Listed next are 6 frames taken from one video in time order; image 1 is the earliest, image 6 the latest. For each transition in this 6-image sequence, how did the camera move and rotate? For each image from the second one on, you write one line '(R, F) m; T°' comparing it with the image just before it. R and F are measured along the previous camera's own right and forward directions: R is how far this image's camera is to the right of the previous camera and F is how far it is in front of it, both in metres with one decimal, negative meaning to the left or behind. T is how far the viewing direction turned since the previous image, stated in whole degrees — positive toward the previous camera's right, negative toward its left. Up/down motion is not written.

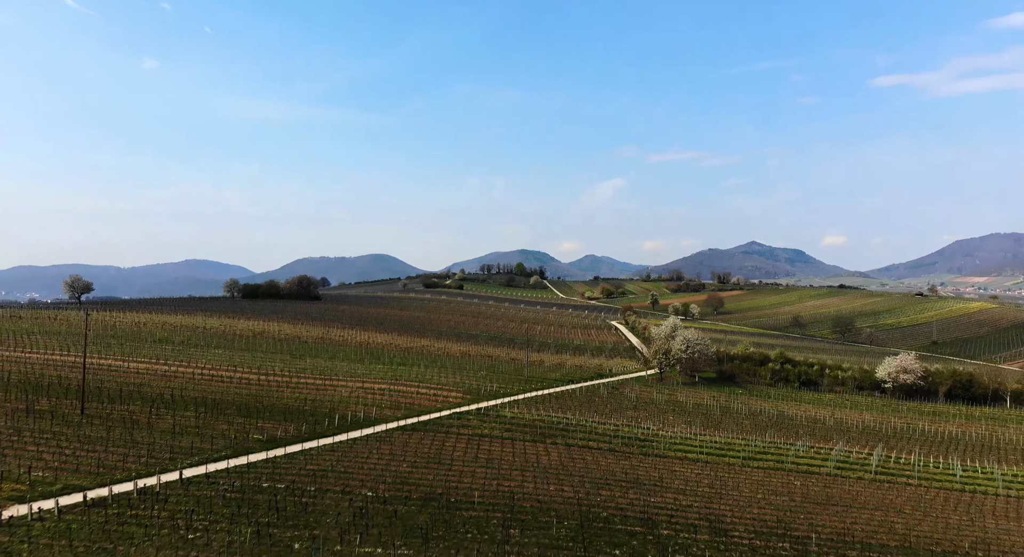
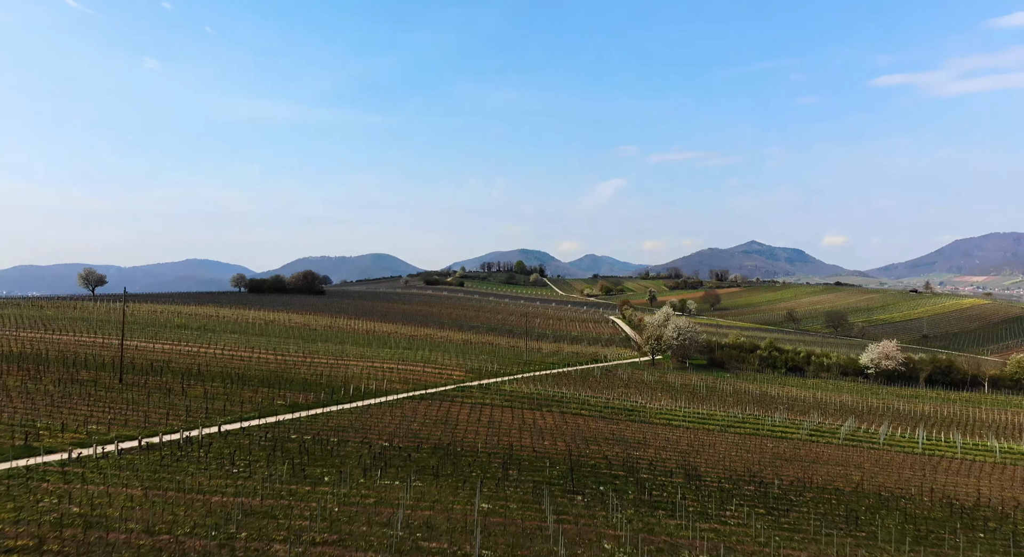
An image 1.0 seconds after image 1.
(0.0, -2.9) m; 0°
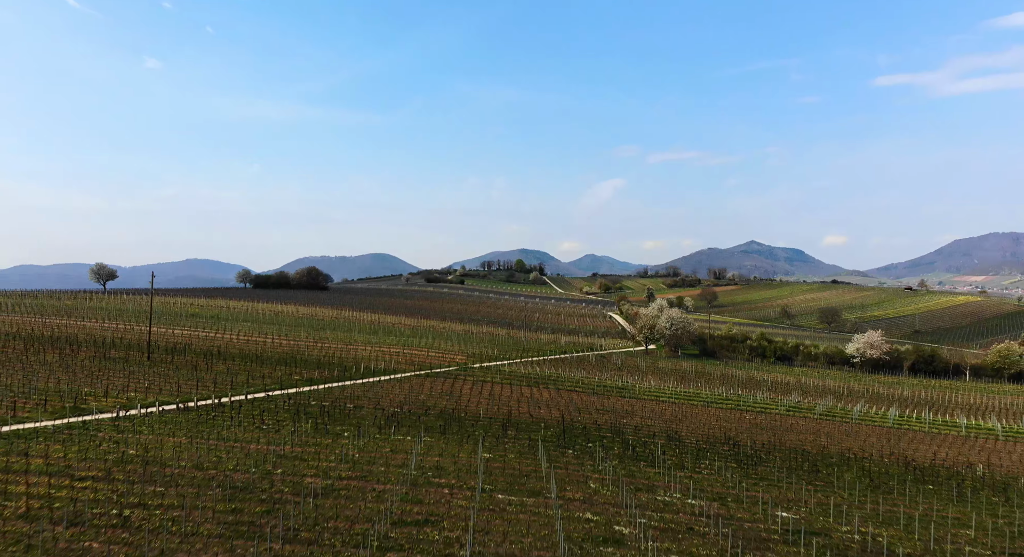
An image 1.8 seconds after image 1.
(0.0, -2.6) m; 0°
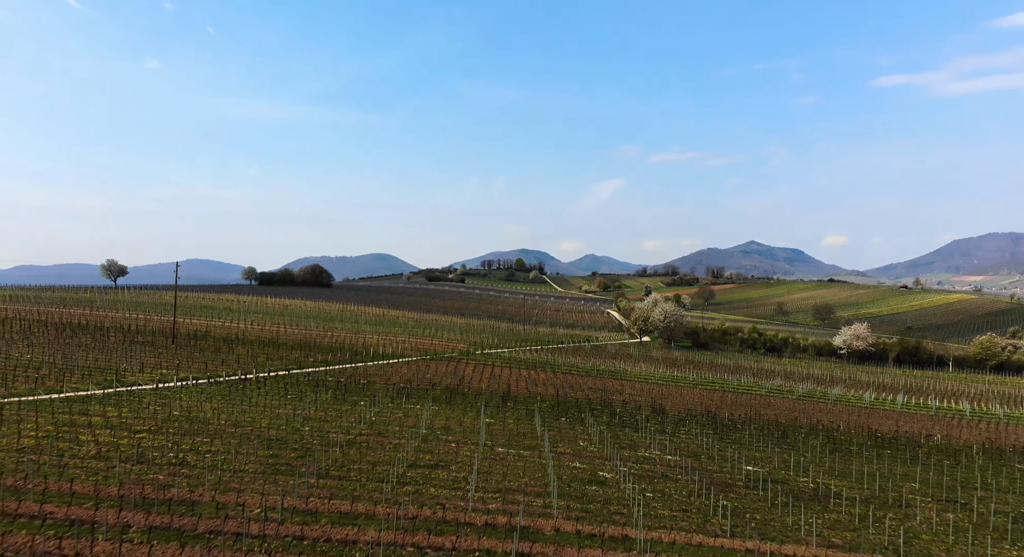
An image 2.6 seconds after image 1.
(0.0, -2.6) m; 0°
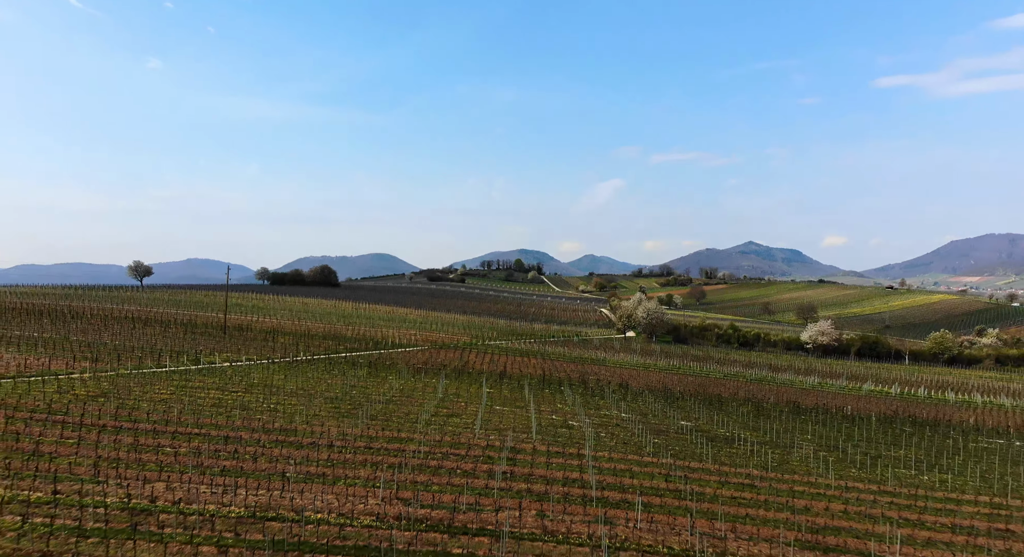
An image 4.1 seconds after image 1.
(+0.2, -7.3) m; 0°
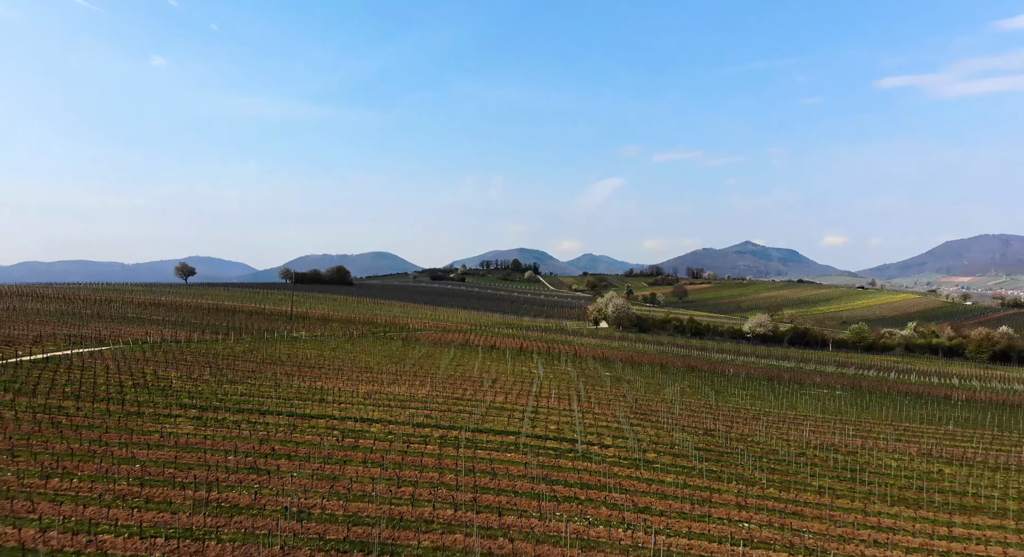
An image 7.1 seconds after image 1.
(+0.9, -16.6) m; 0°
